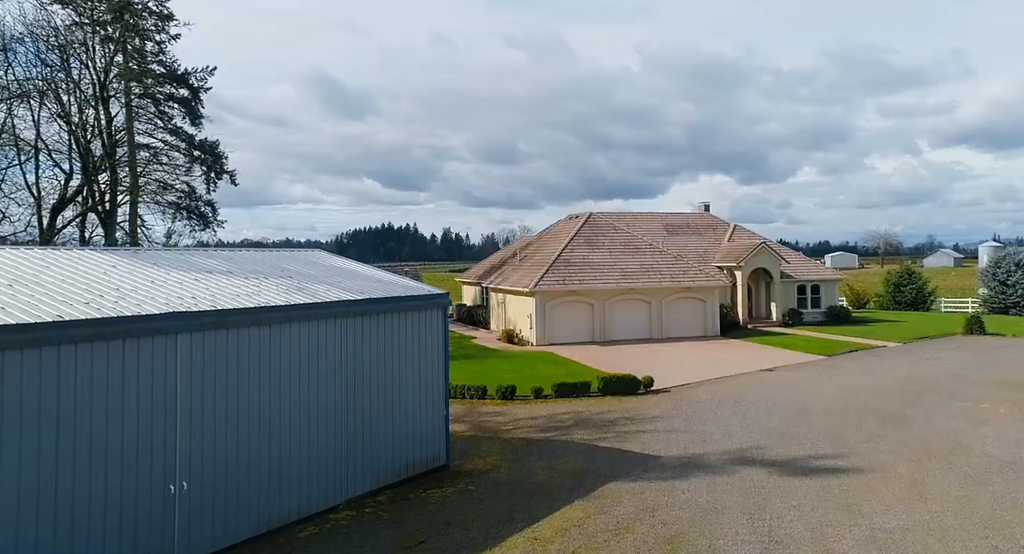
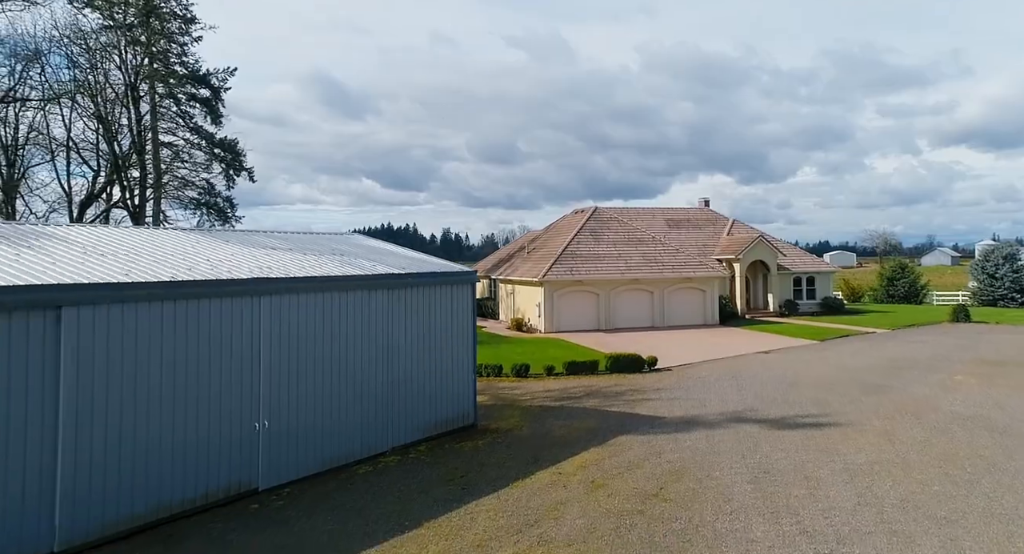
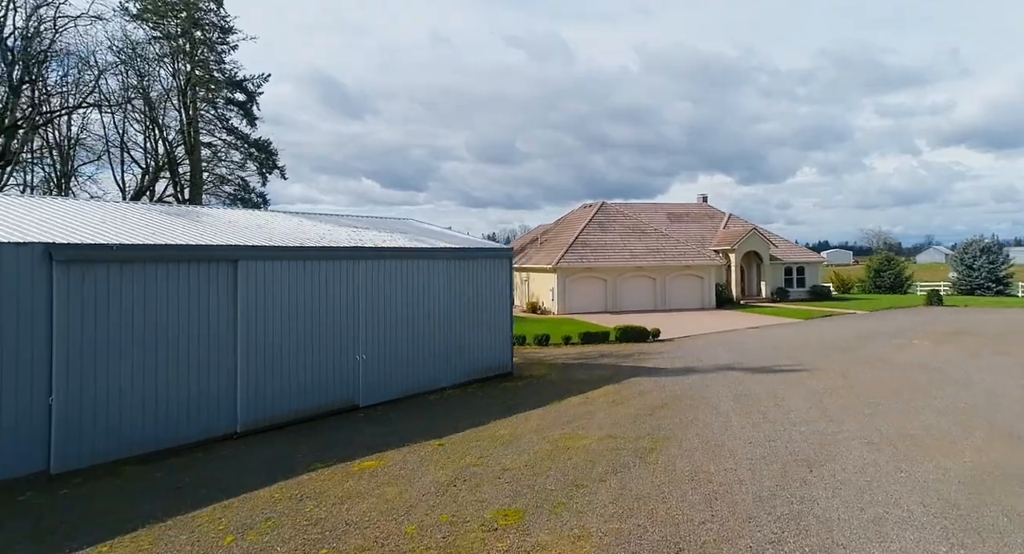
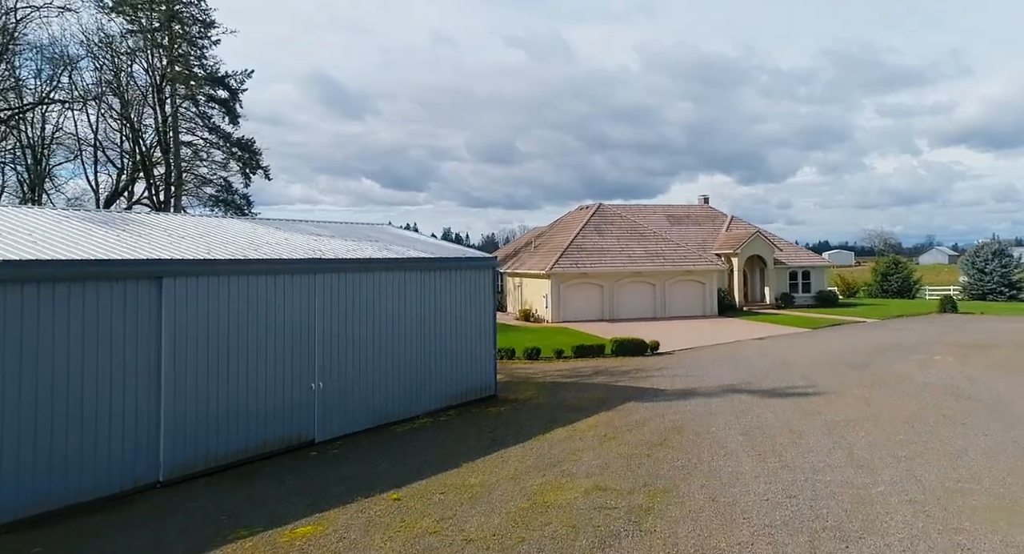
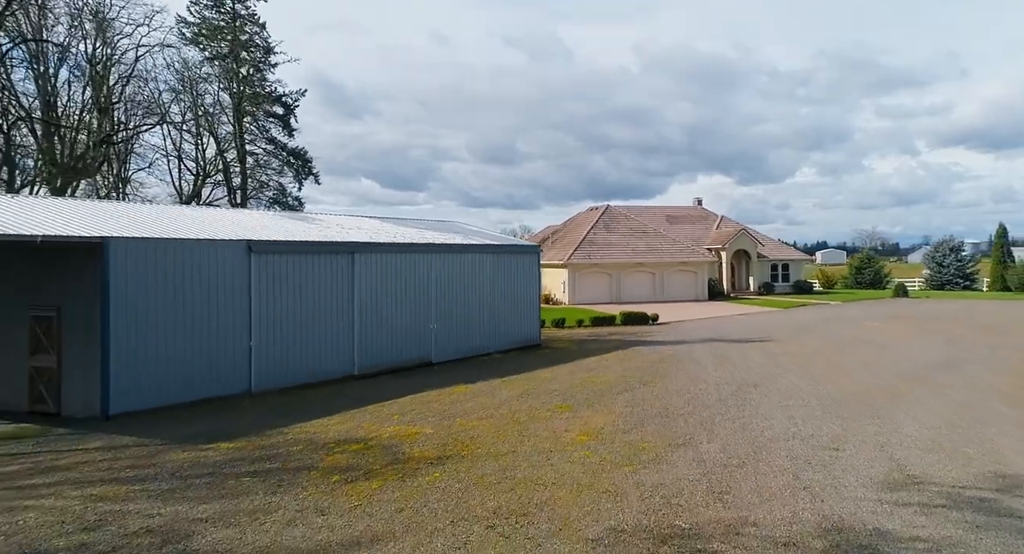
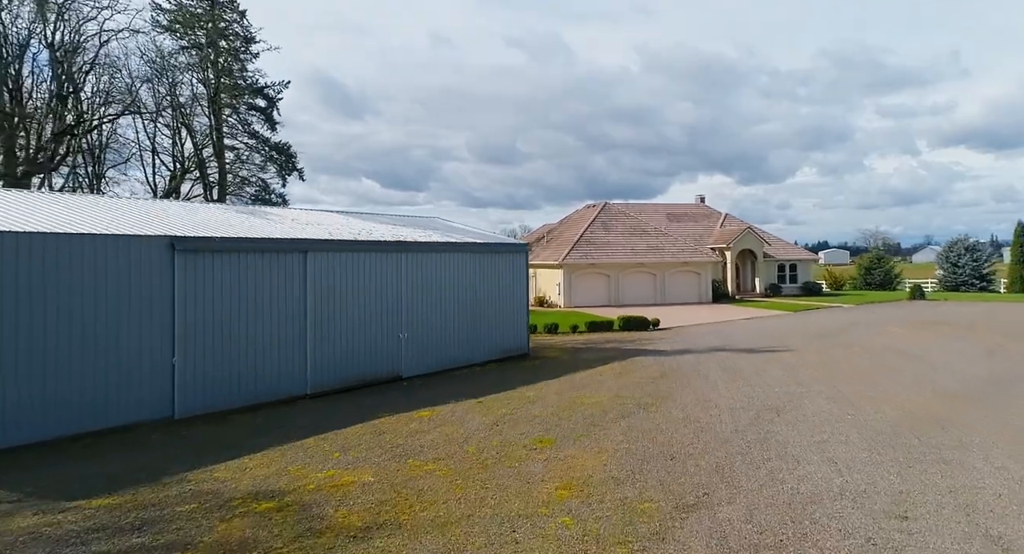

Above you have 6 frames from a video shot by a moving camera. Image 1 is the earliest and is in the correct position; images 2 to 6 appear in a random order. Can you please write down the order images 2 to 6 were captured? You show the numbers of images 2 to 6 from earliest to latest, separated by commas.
2, 4, 3, 6, 5
